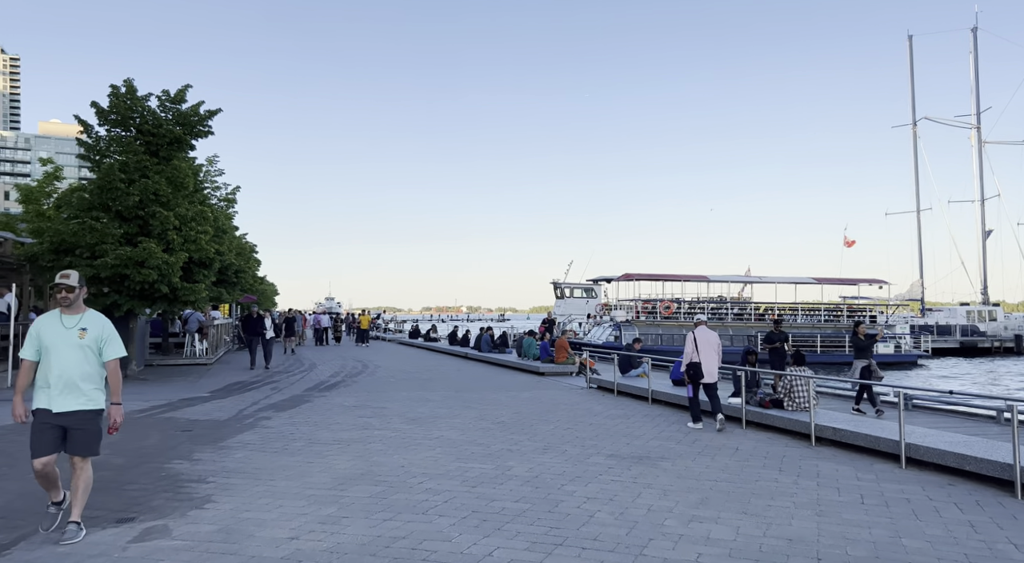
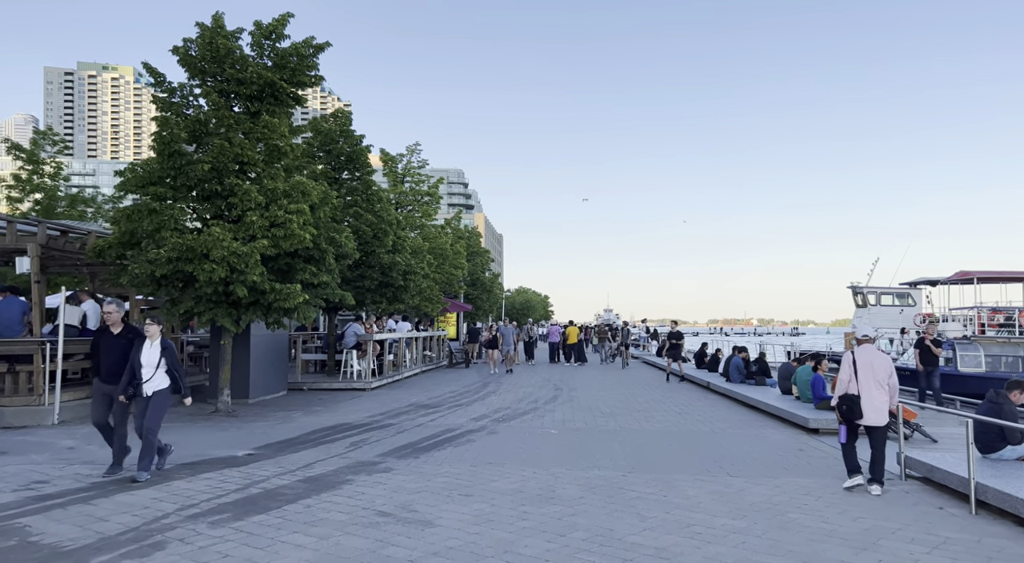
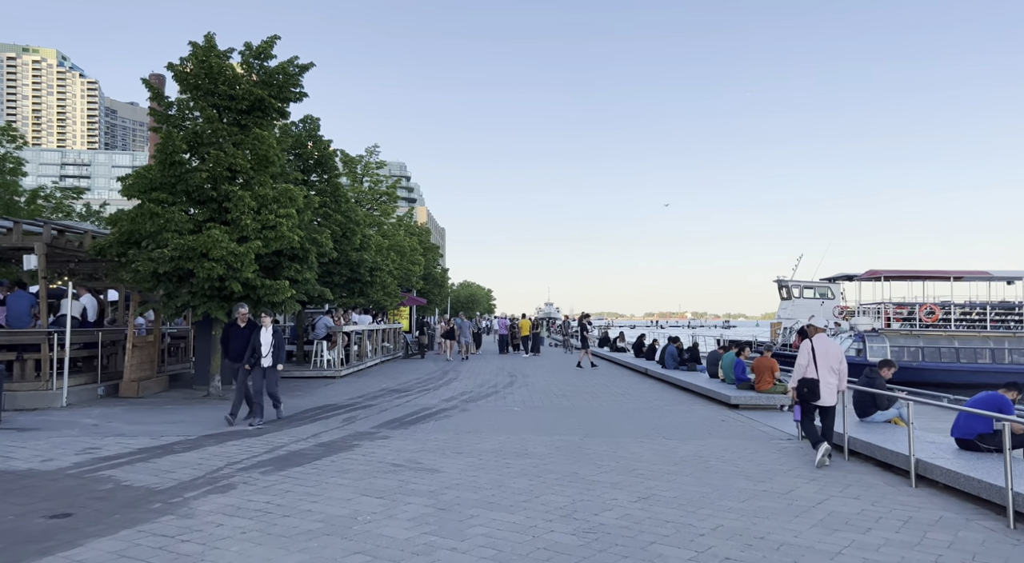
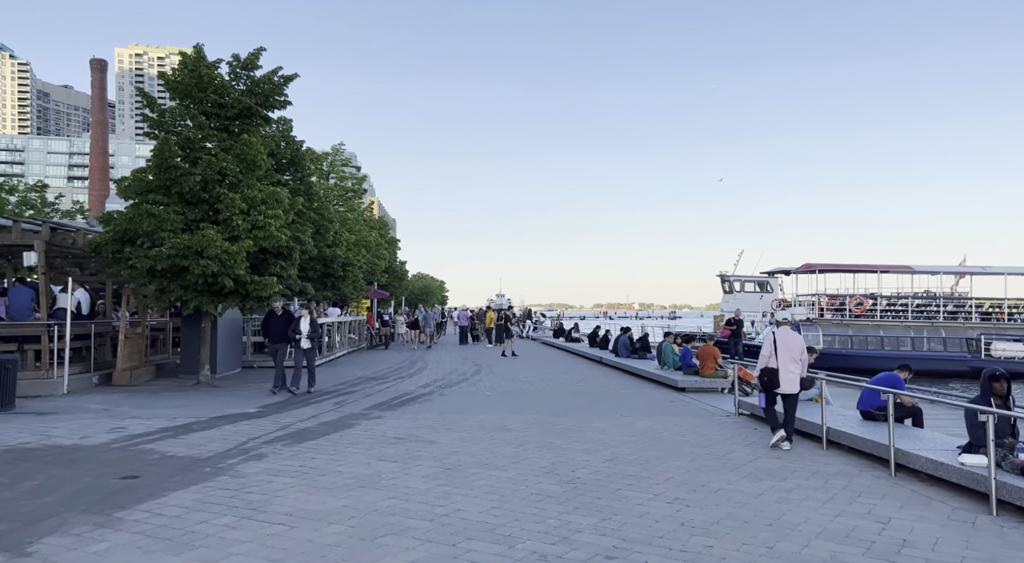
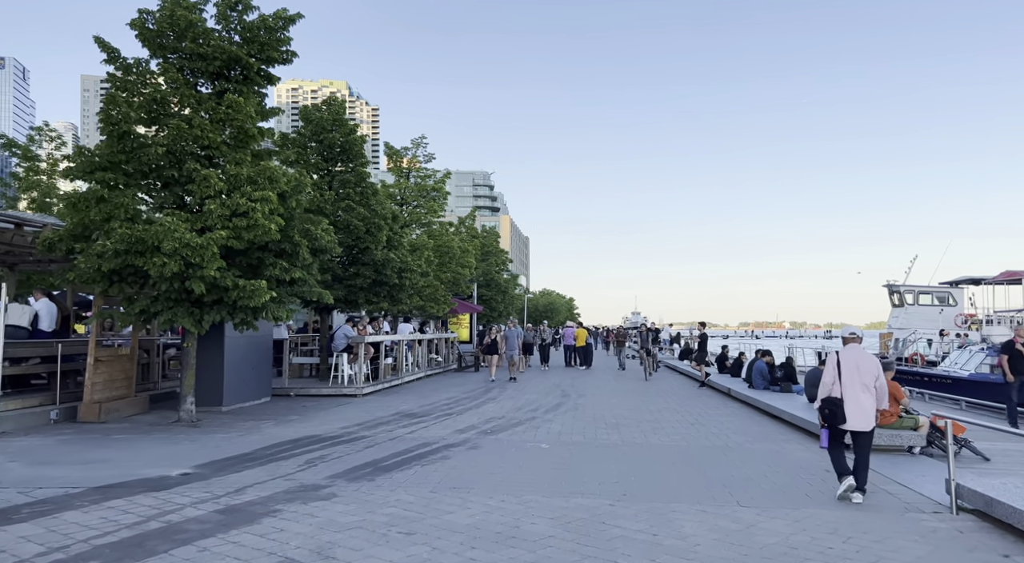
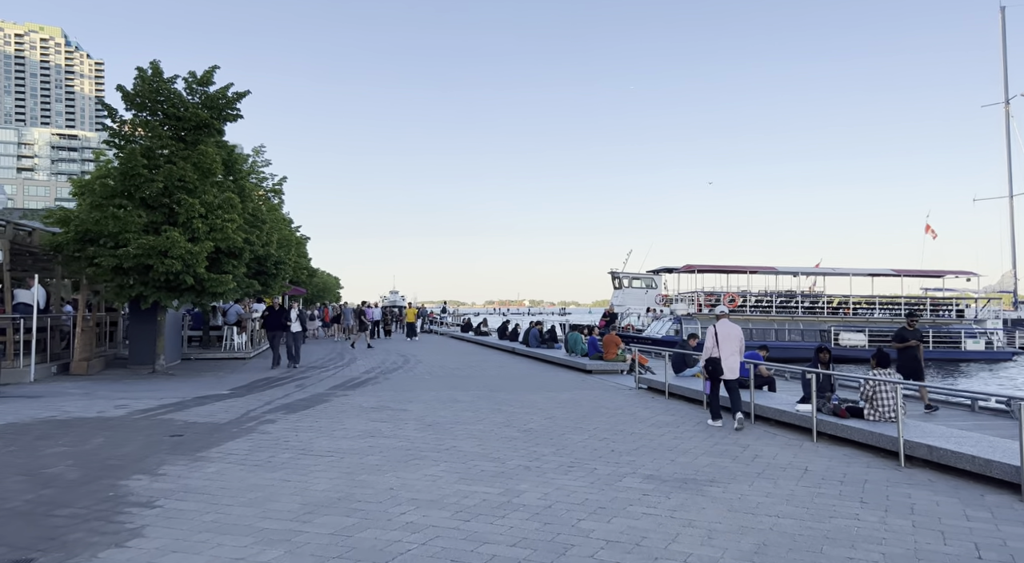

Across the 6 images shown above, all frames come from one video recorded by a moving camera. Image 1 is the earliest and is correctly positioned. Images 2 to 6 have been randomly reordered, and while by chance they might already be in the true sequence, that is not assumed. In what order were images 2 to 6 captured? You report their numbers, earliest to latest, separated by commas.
6, 4, 3, 2, 5
